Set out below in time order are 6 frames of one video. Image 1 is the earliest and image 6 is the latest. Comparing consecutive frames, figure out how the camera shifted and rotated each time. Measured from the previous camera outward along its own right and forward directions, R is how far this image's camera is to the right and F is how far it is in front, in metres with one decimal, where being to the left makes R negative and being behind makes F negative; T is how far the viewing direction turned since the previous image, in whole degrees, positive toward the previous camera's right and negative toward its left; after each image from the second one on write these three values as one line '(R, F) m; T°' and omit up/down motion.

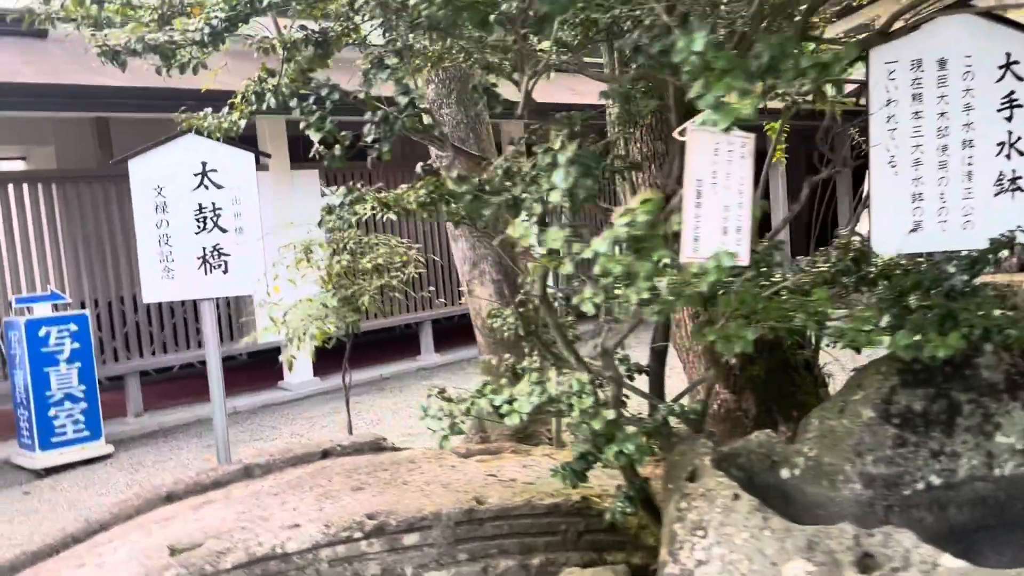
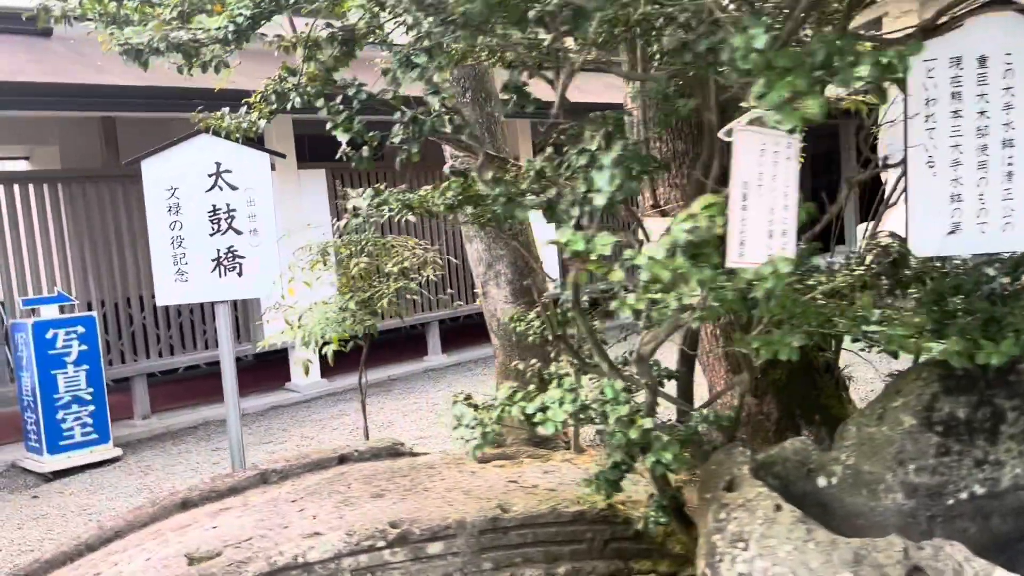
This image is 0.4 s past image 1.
(-0.1, +0.1) m; 0°
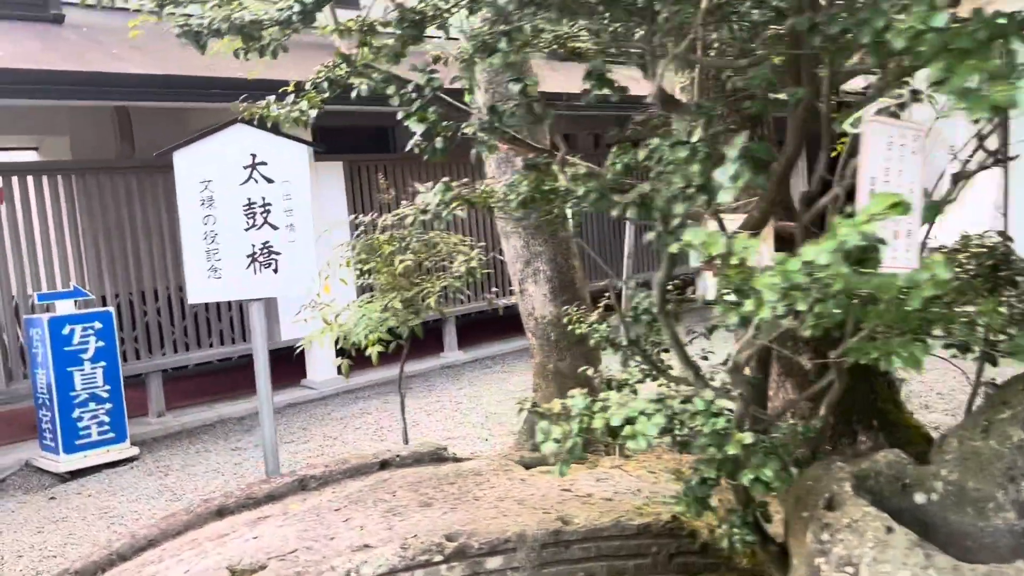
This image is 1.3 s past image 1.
(-0.2, +0.2) m; 0°
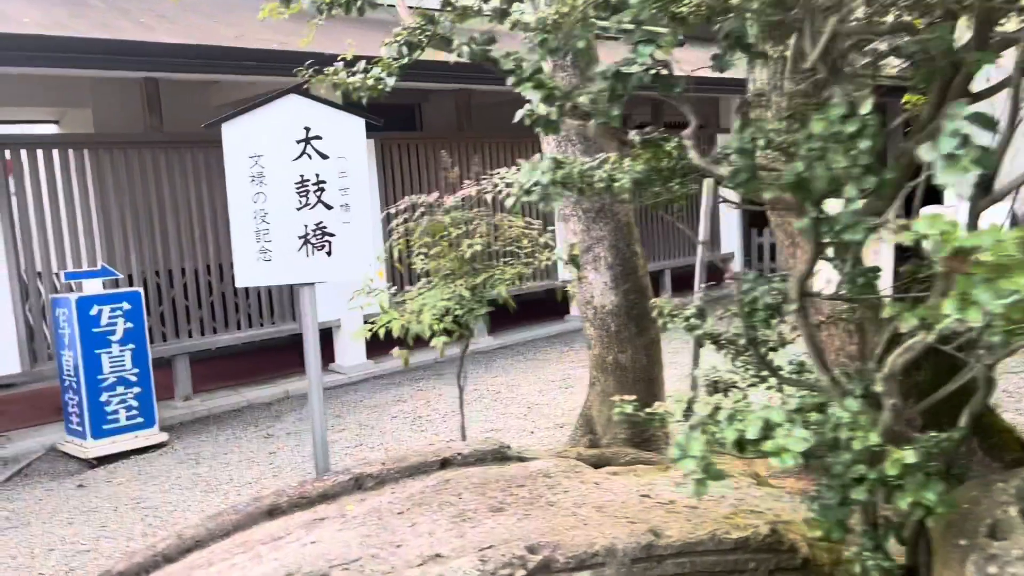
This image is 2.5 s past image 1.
(-0.3, +0.3) m; 0°
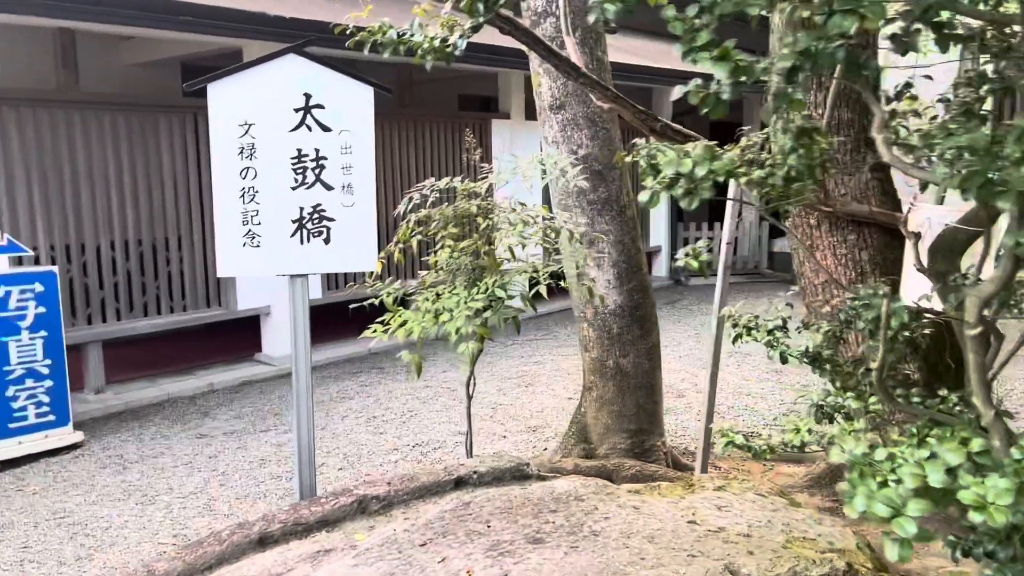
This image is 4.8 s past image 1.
(-0.5, +0.4) m; +7°
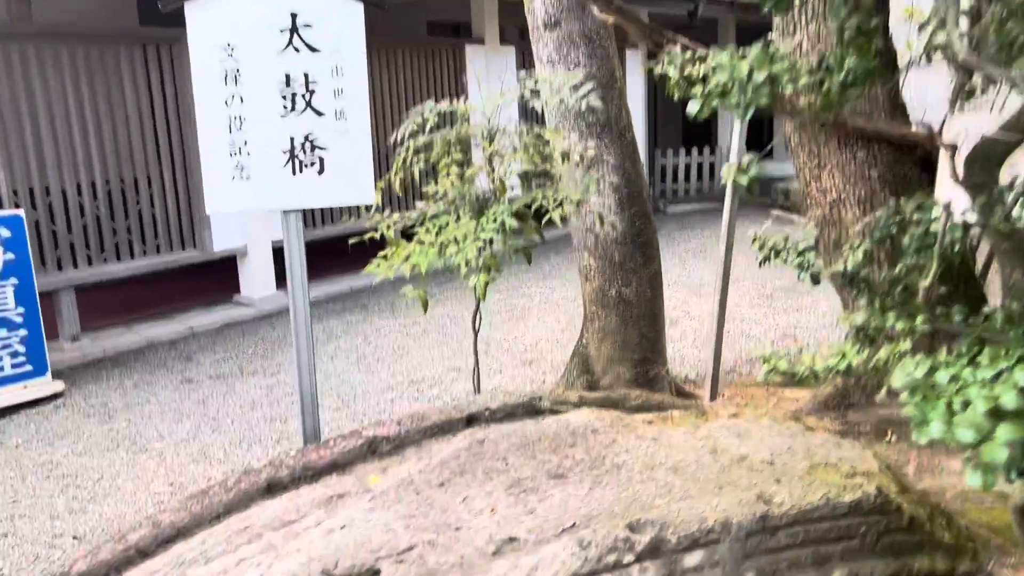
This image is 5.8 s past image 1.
(-0.1, +0.1) m; +2°
